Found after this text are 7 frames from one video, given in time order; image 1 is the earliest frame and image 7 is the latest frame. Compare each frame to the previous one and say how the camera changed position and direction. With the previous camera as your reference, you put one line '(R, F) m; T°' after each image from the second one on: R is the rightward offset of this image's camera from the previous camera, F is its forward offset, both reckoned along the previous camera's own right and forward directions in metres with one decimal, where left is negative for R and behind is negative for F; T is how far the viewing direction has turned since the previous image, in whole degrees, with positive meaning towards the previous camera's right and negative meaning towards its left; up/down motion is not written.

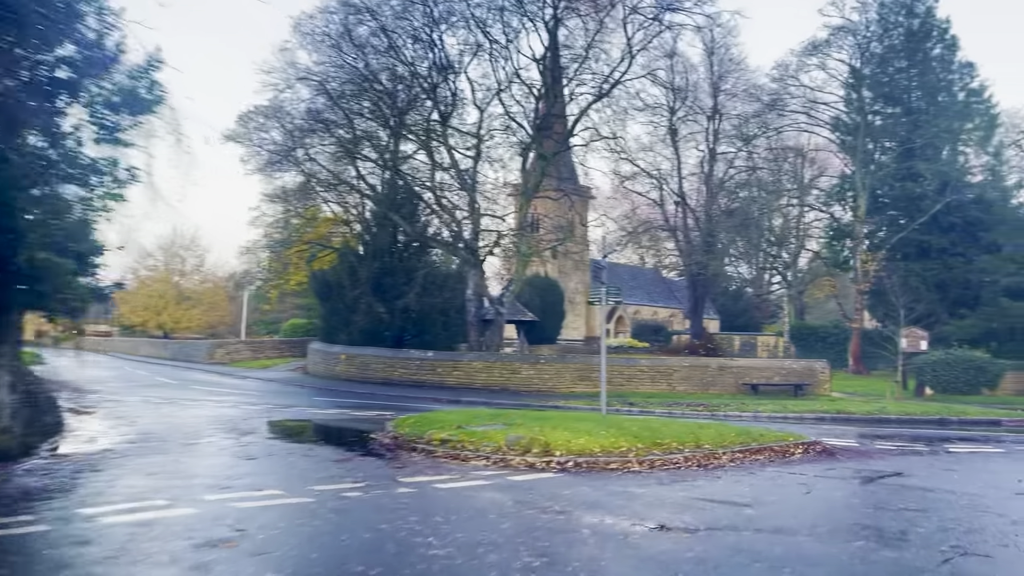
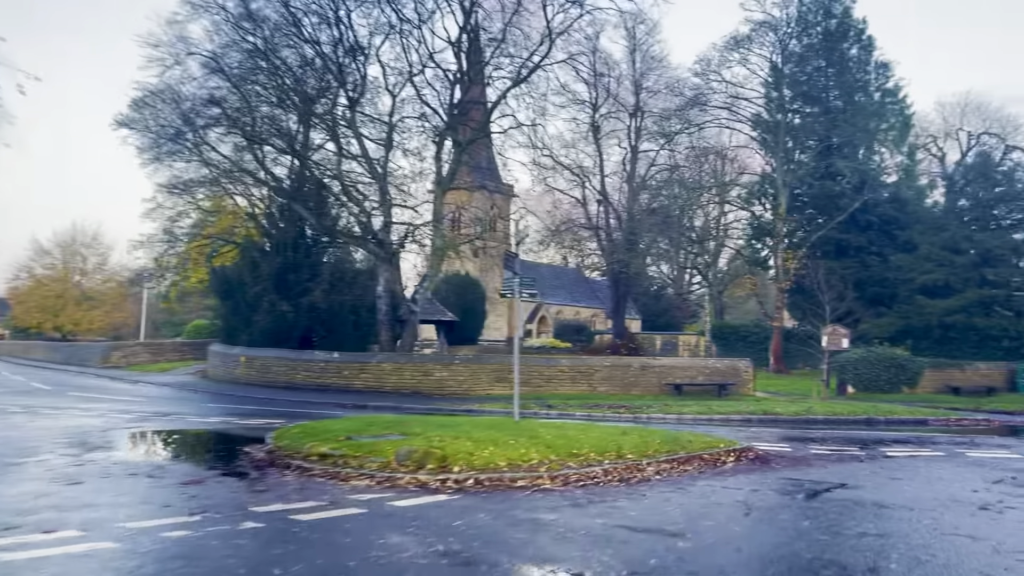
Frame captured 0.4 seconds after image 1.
(+0.4, +1.6) m; +5°
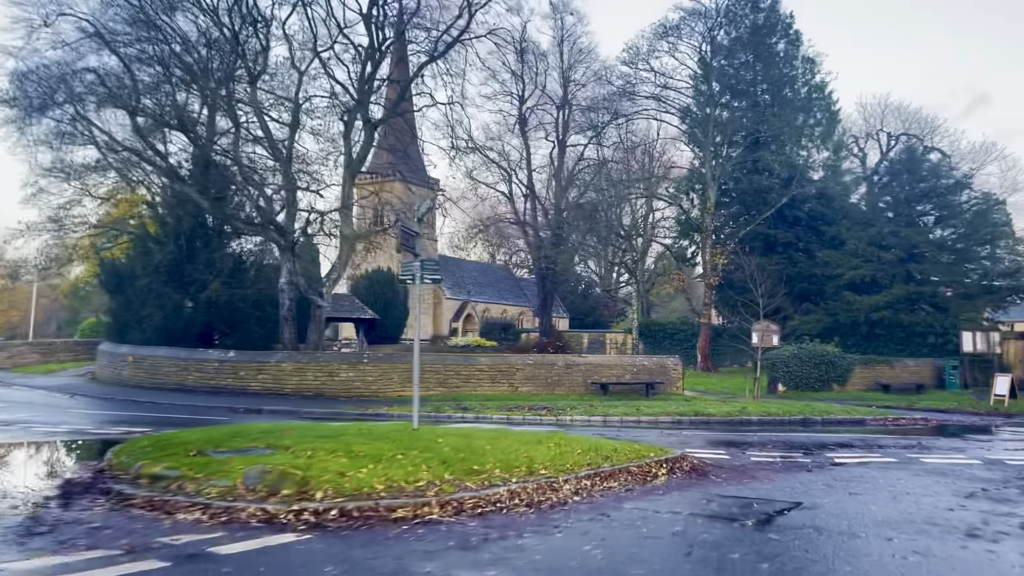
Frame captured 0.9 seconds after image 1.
(+0.4, +1.8) m; +5°
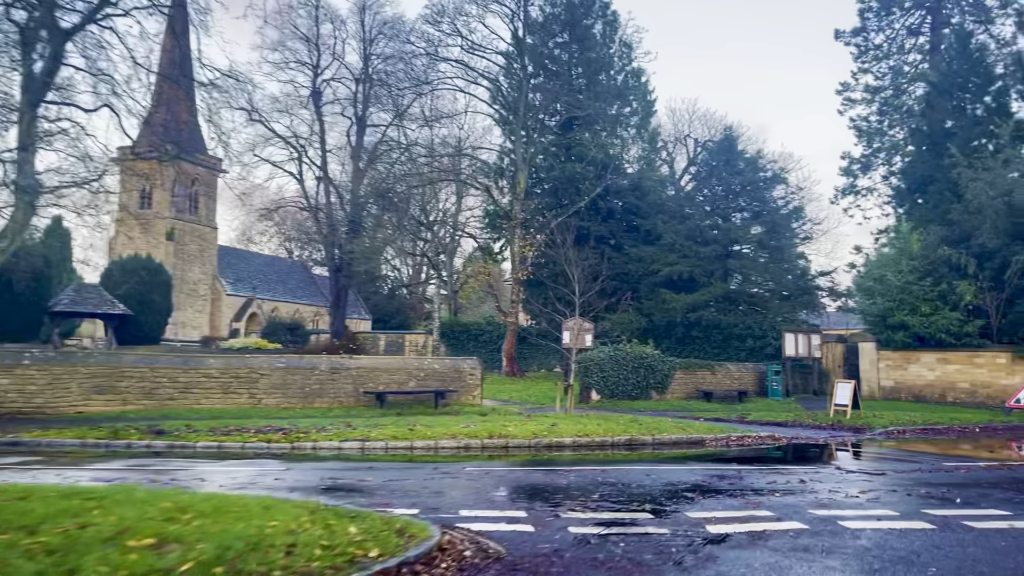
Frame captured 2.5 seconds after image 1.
(+1.4, +5.2) m; +13°
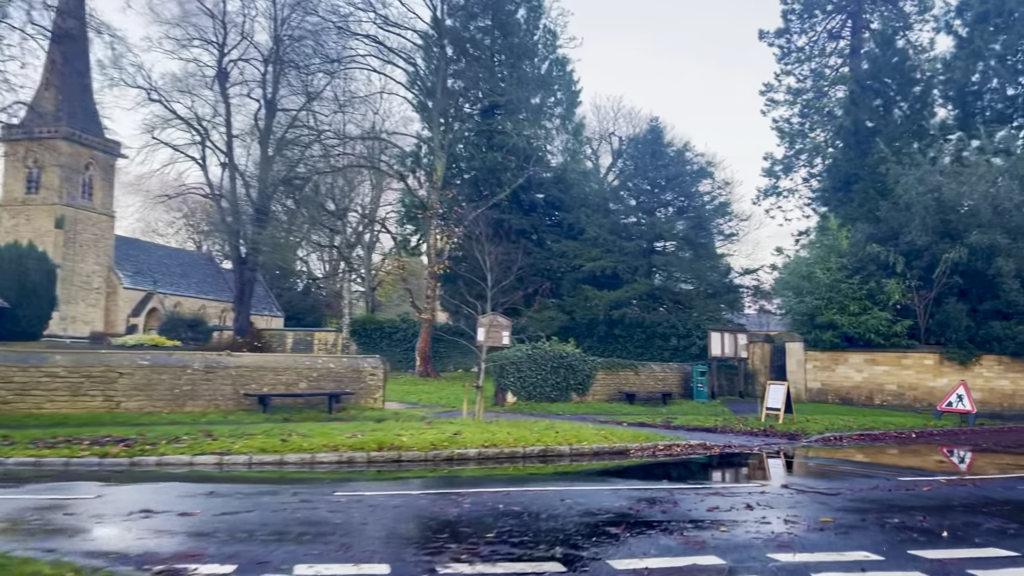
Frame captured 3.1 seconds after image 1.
(+0.4, +2.0) m; +5°
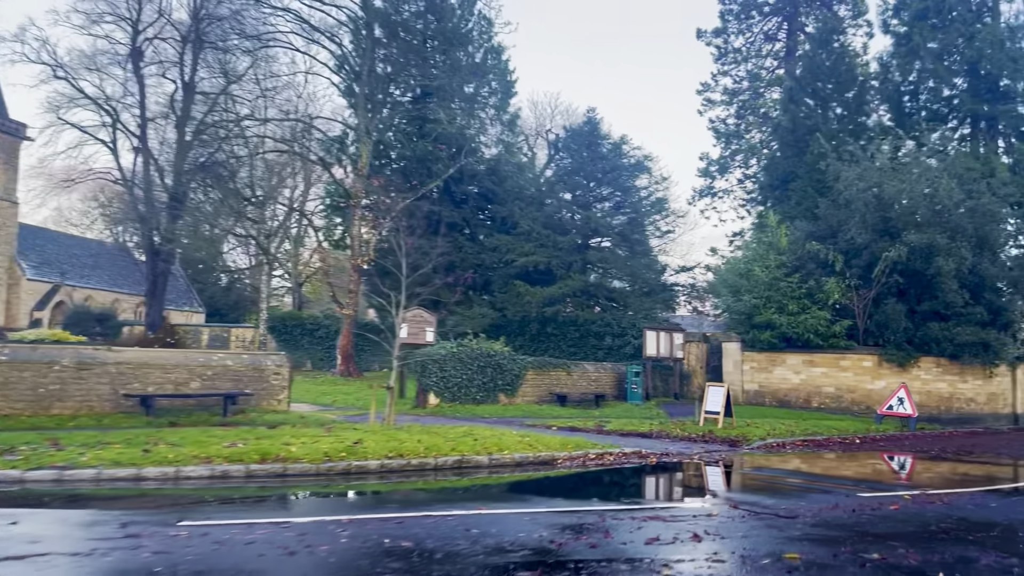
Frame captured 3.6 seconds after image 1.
(+0.3, +1.5) m; +4°
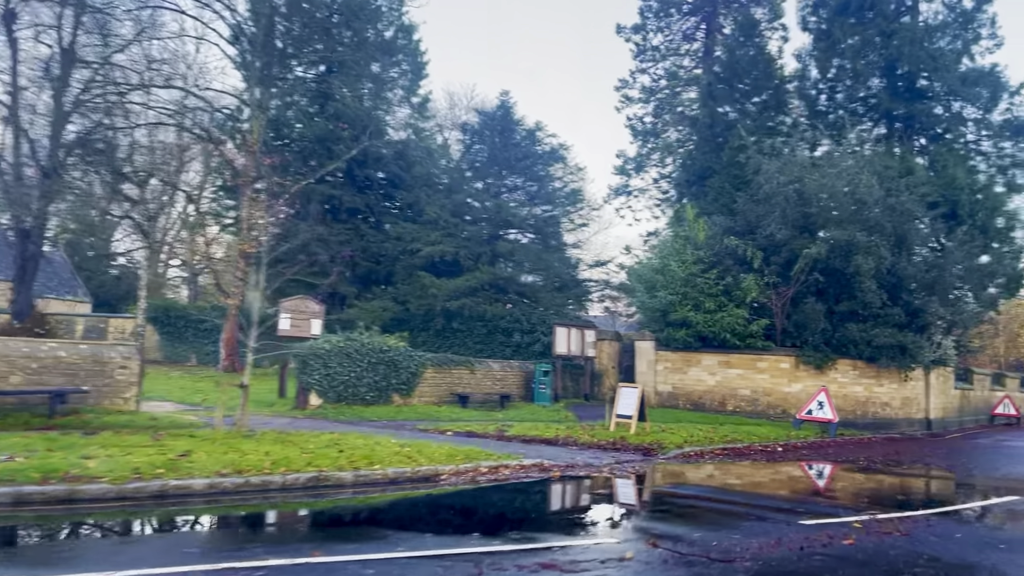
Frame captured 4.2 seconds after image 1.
(+0.4, +1.9) m; +6°
